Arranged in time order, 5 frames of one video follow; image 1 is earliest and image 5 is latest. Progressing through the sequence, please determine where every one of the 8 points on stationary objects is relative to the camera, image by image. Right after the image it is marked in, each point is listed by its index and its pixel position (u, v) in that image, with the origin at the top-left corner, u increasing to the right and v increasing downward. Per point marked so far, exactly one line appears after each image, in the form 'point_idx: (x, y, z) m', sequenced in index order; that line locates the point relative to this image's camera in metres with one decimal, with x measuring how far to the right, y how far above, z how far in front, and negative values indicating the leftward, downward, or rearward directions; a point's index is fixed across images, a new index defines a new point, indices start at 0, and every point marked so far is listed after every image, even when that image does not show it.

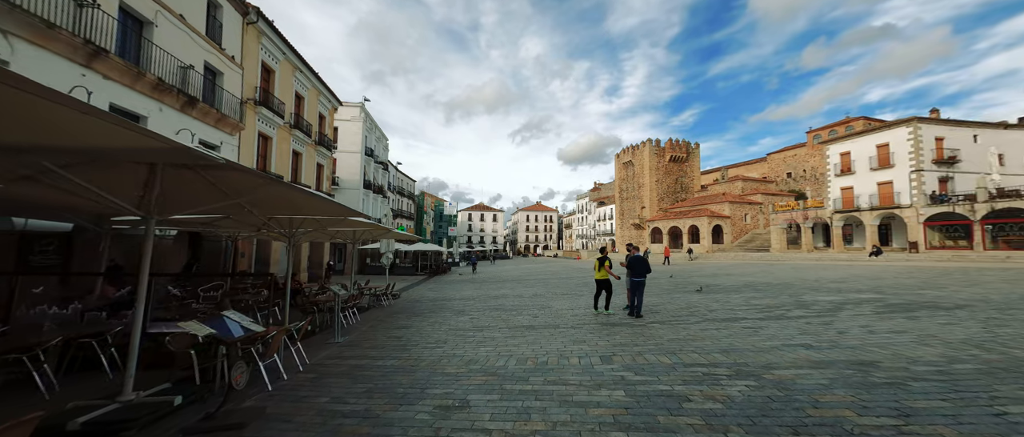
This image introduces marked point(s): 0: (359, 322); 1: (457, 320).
0: (-3.7, -2.5, +8.6) m
1: (-1.3, -2.4, +8.5) m
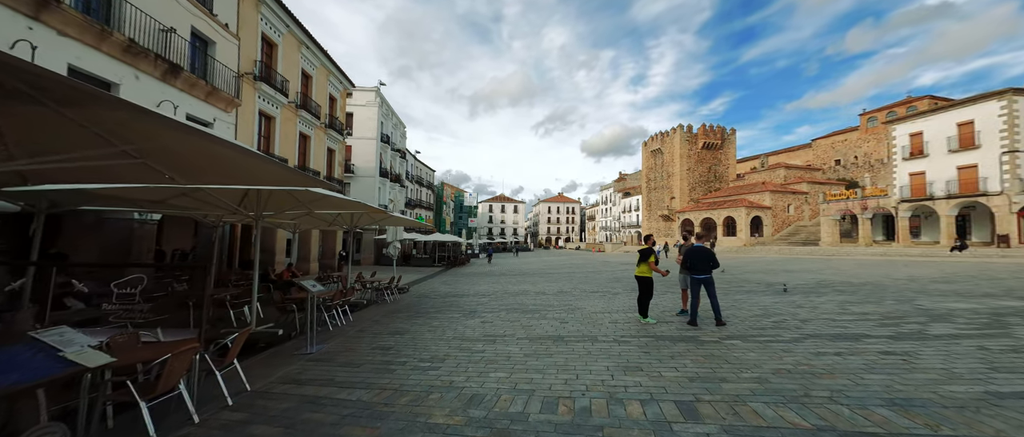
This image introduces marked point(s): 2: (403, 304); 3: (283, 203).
0: (-3.2, -2.1, +7.1) m
1: (-0.9, -2.0, +6.8) m
2: (-2.9, -2.4, +9.9) m
3: (-4.3, +0.4, +6.8) m
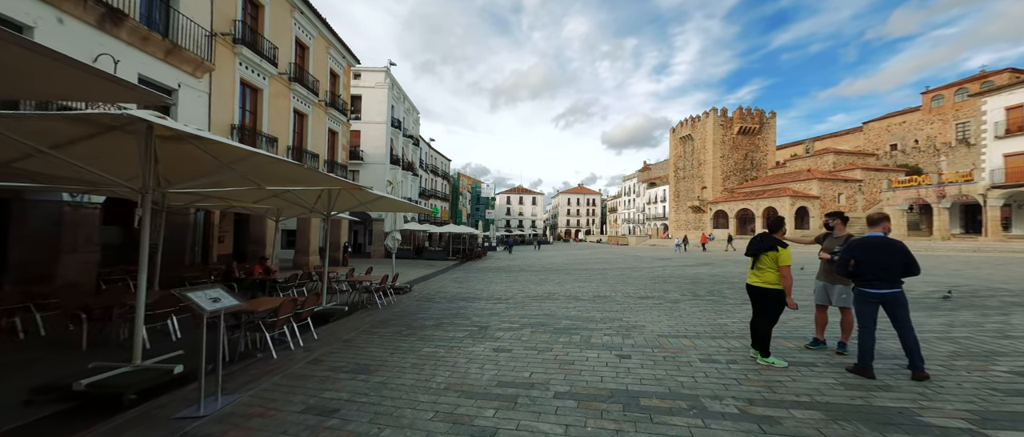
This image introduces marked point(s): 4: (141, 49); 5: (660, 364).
0: (-2.9, -1.8, +4.9) m
1: (-0.5, -1.7, +4.5) m
2: (-2.4, -2.0, +7.7) m
3: (-4.0, +0.7, +4.6) m
4: (-9.2, +4.2, +9.0) m
5: (+1.6, -1.6, +3.9) m
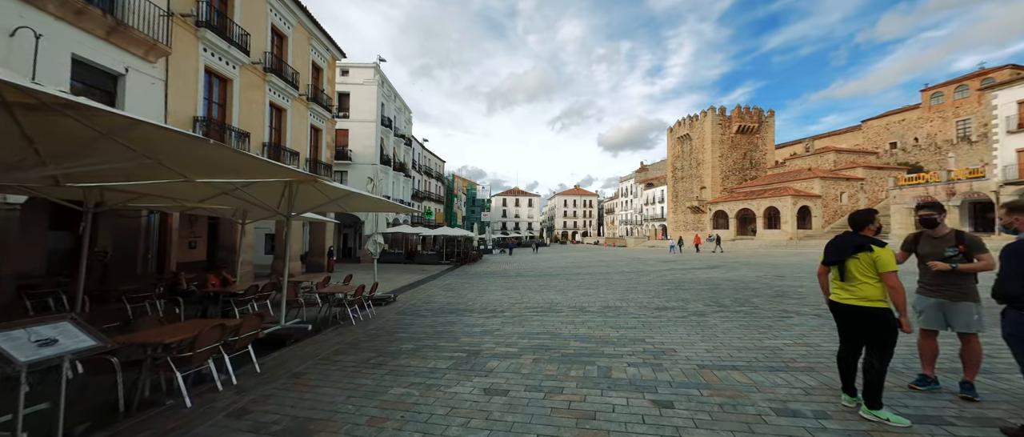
0: (-2.9, -1.8, +3.6) m
1: (-0.6, -1.7, +3.3) m
2: (-2.5, -2.0, +6.4) m
3: (-4.0, +0.7, +3.4) m
4: (-9.3, +4.1, +7.7) m
5: (+1.6, -1.5, +2.7) m
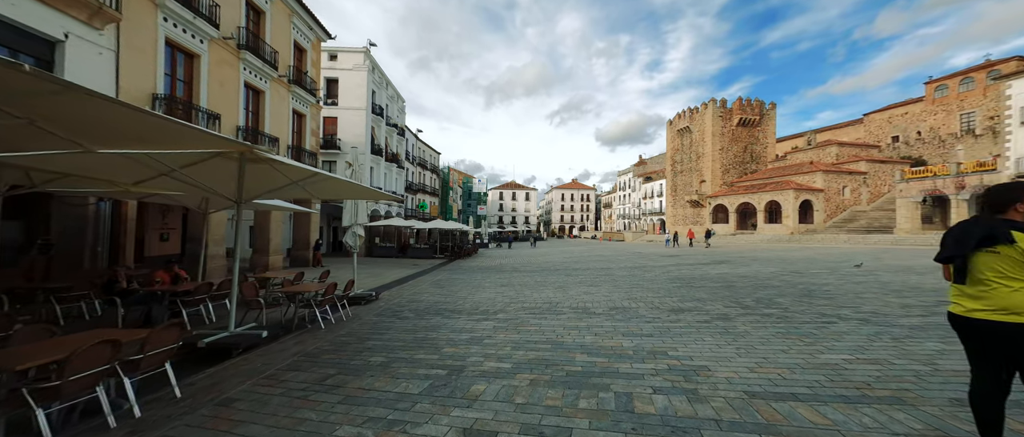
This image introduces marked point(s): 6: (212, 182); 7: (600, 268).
0: (-3.0, -1.6, +2.7) m
1: (-0.6, -1.5, +2.3) m
2: (-2.6, -1.8, +5.5) m
3: (-4.1, +0.8, +2.4) m
4: (-9.4, +4.4, +6.6) m
5: (+1.5, -1.4, +1.8) m
6: (-4.8, +0.6, +5.9) m
7: (+3.5, -2.0, +14.3) m
